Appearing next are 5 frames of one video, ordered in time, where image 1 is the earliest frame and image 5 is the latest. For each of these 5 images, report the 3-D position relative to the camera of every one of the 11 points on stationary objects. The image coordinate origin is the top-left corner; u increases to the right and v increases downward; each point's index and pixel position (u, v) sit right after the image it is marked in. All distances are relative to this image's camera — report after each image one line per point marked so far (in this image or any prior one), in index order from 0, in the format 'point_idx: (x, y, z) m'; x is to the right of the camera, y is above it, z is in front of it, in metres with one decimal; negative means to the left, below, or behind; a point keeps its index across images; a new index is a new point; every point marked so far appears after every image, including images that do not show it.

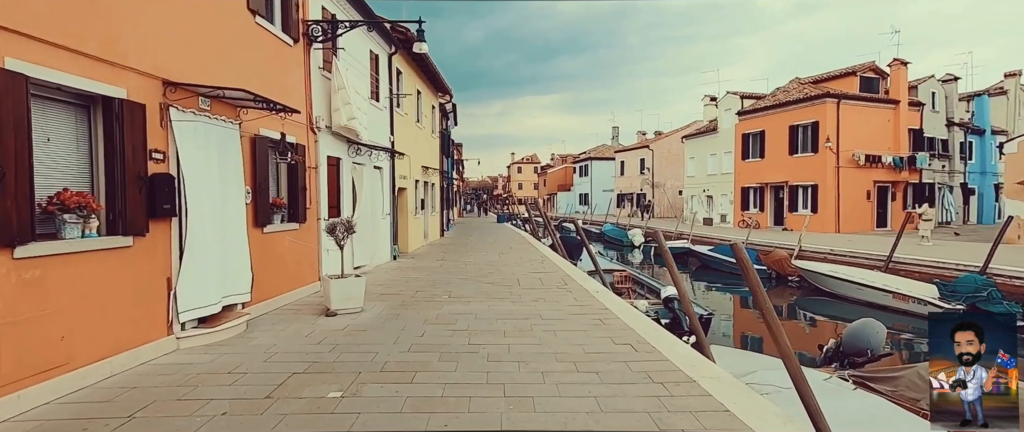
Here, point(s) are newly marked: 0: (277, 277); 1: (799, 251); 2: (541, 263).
0: (-3.3, -0.9, +7.3) m
1: (+9.6, -1.2, +17.1) m
2: (+0.7, -1.2, +13.3) m
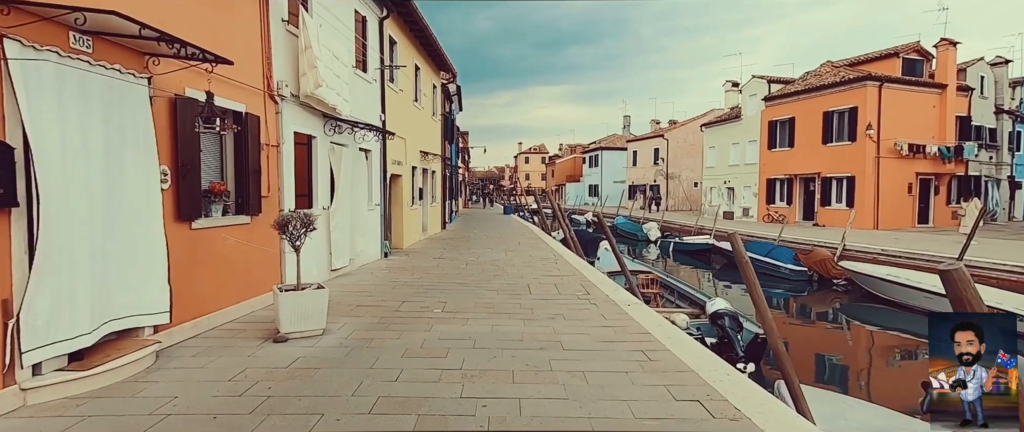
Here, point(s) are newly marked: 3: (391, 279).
0: (-3.2, -0.8, +5.6) m
1: (+9.8, -1.0, +15.2) m
2: (+0.9, -1.0, +11.5) m
3: (-2.1, -1.1, +8.9) m
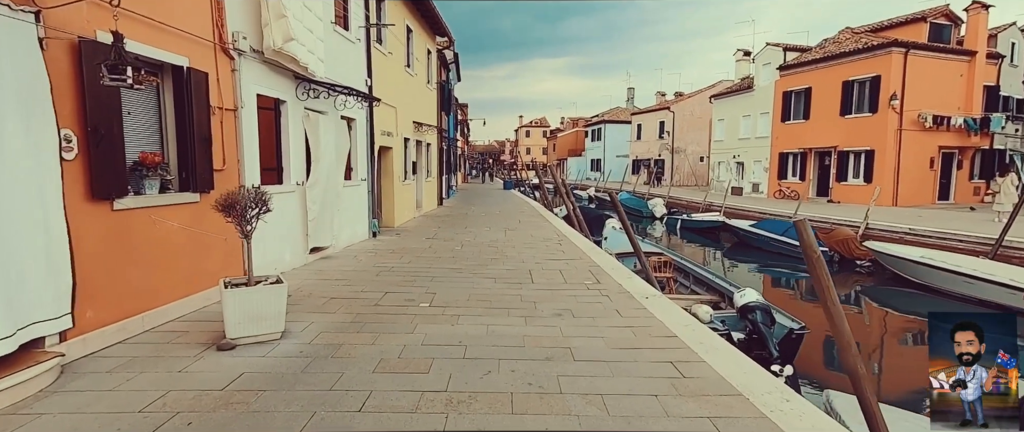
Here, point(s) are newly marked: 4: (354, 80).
0: (-3.2, -0.6, +4.6) m
1: (+9.8, -0.4, +14.2) m
2: (+0.9, -0.6, +10.5) m
3: (-2.1, -0.8, +8.0) m
4: (-3.0, +2.6, +9.7) m
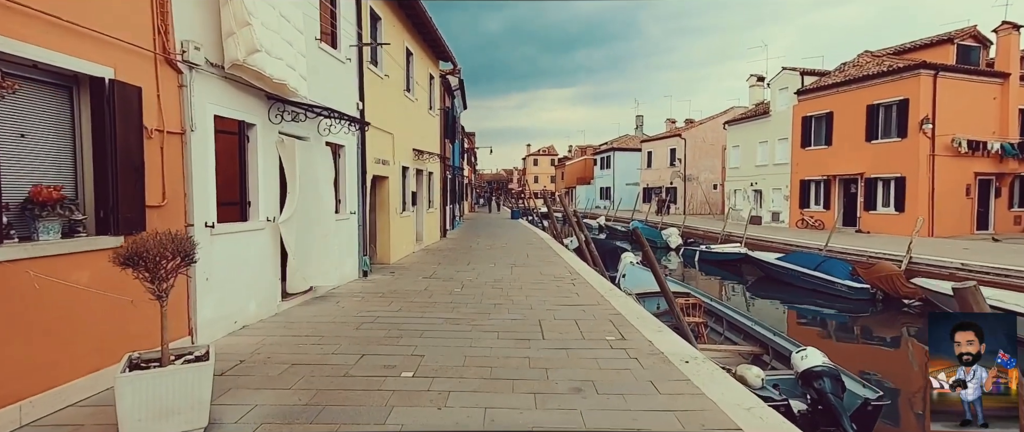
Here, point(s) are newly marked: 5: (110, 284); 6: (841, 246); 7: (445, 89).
0: (-3.2, -0.9, +3.5) m
1: (+10.0, -1.2, +12.9) m
2: (+1.1, -1.2, +9.4) m
3: (-2.0, -1.3, +6.8) m
4: (-2.9, +1.9, +8.7) m
5: (-3.2, -0.5, +4.0) m
6: (+9.9, -0.9, +15.5) m
7: (-2.6, +4.9, +19.7) m
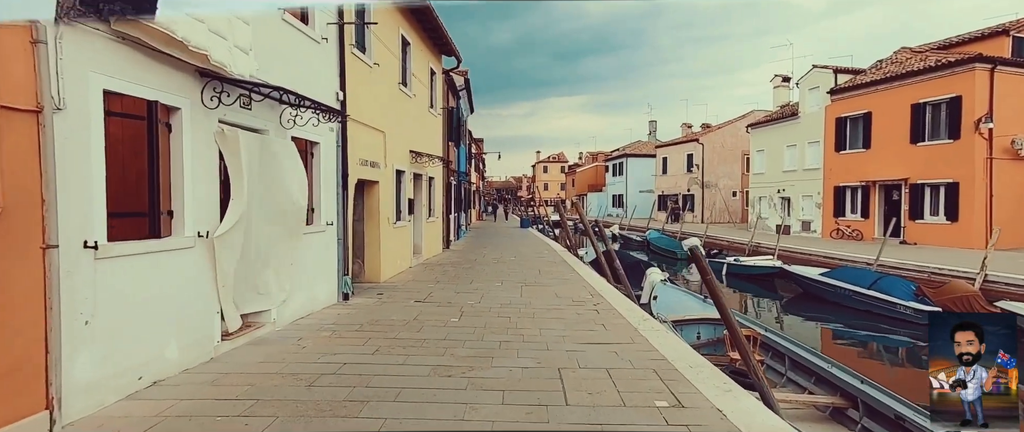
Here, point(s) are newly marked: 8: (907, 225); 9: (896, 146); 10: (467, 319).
0: (-3.1, -1.0, +1.9) m
1: (+10.2, -1.4, +11.1) m
2: (+1.2, -1.4, +7.7) m
3: (-1.9, -1.4, +5.2) m
4: (-2.7, +1.7, +7.2) m
5: (-3.1, -0.6, +2.4) m
6: (+10.2, -1.2, +13.7) m
7: (-2.2, +4.5, +18.2) m
8: (+14.4, -0.3, +18.7) m
9: (+14.3, +2.6, +19.1) m
10: (-0.6, -1.4, +7.1) m
